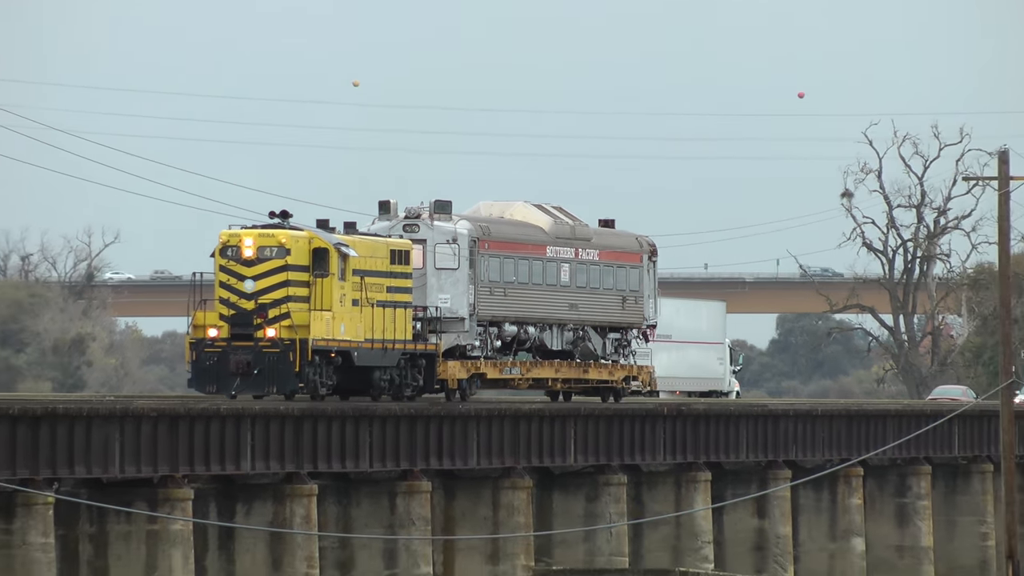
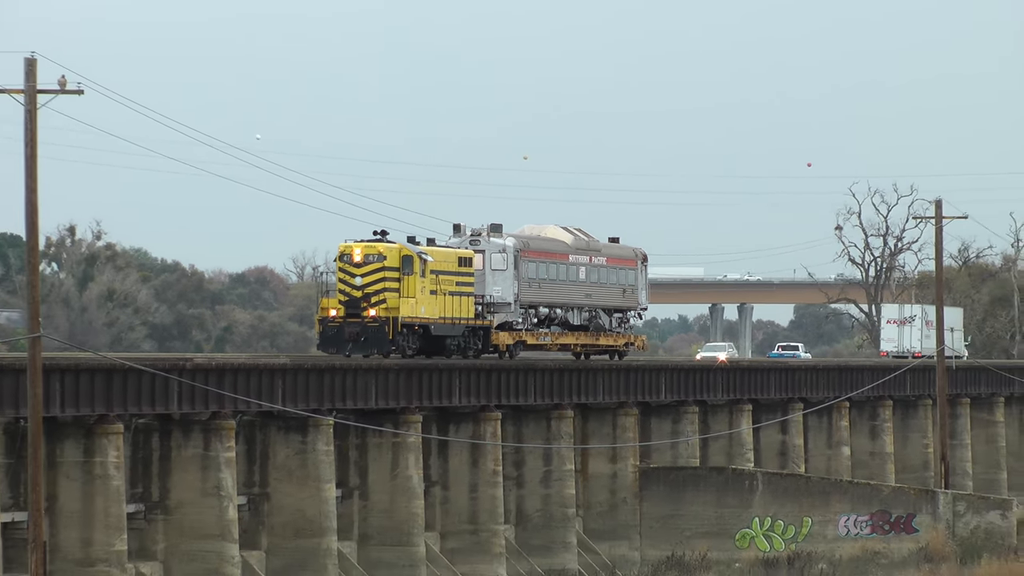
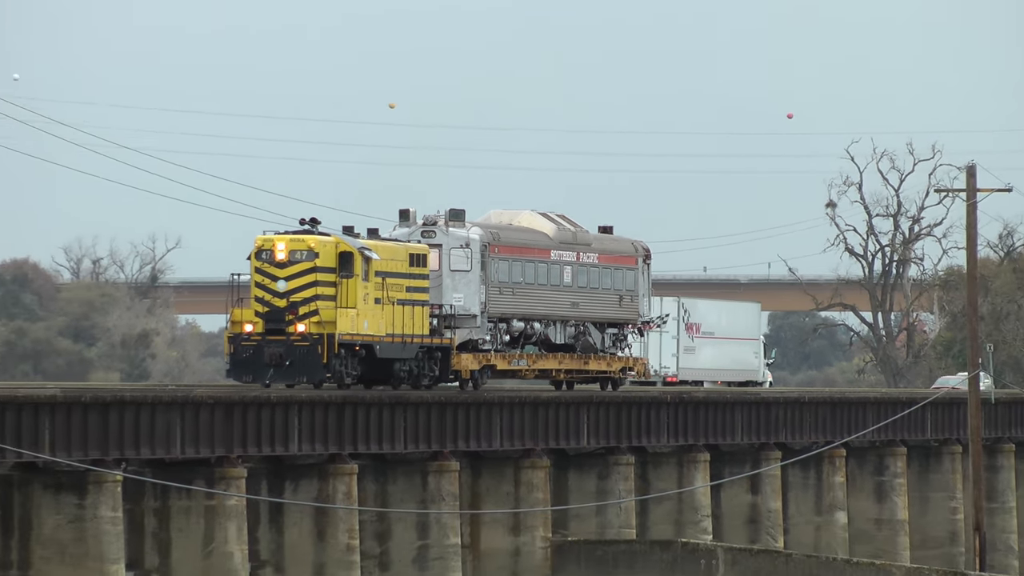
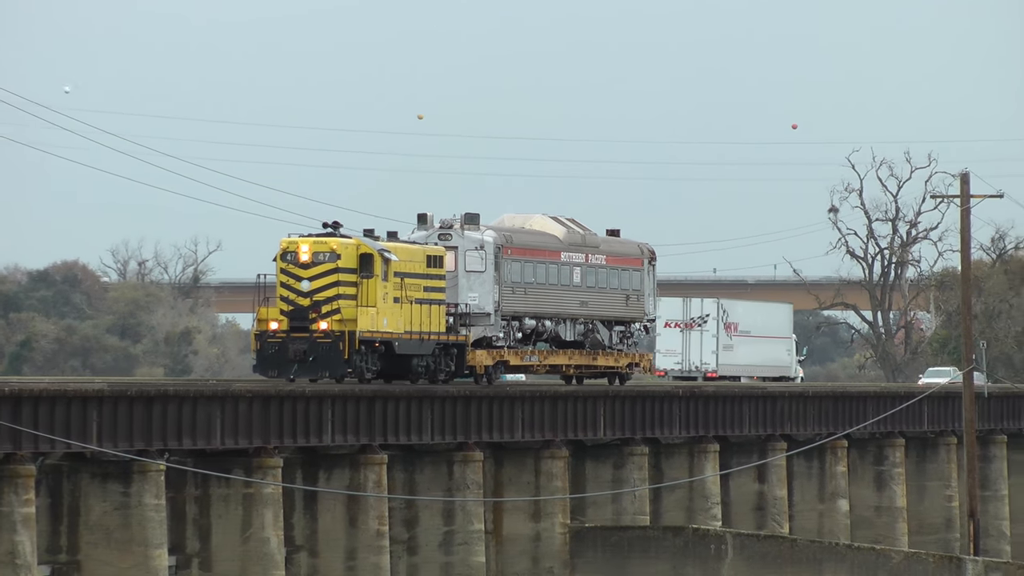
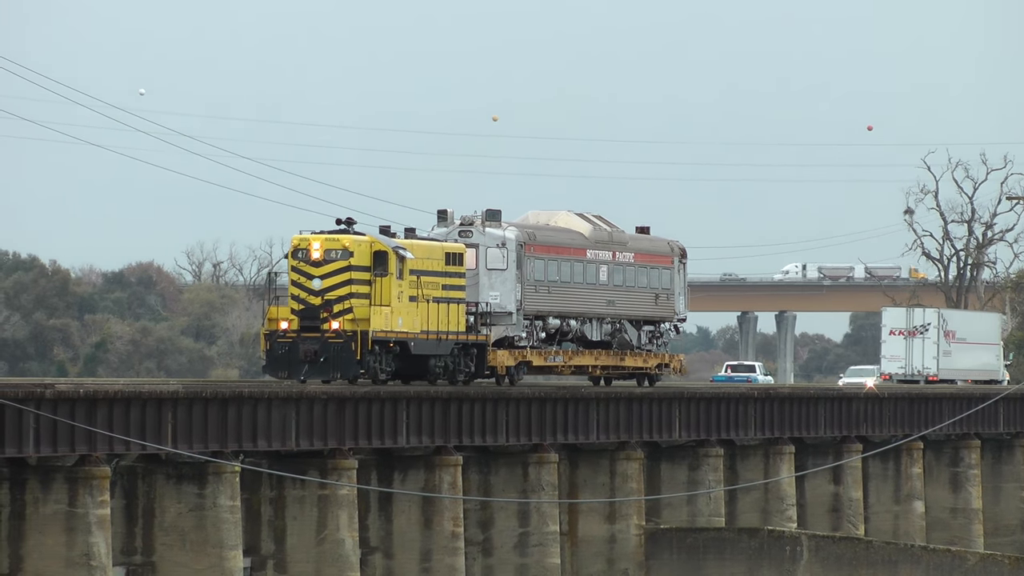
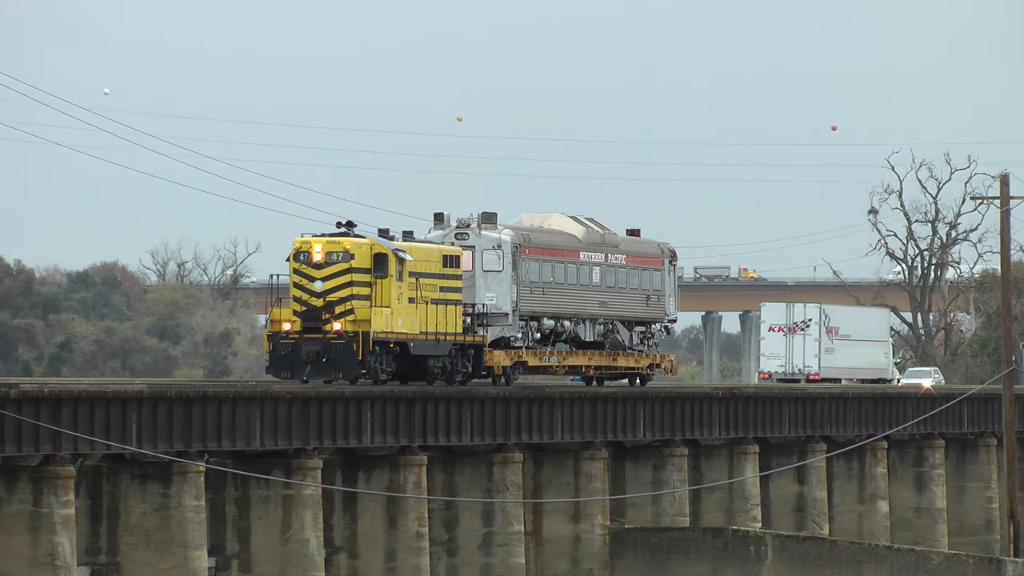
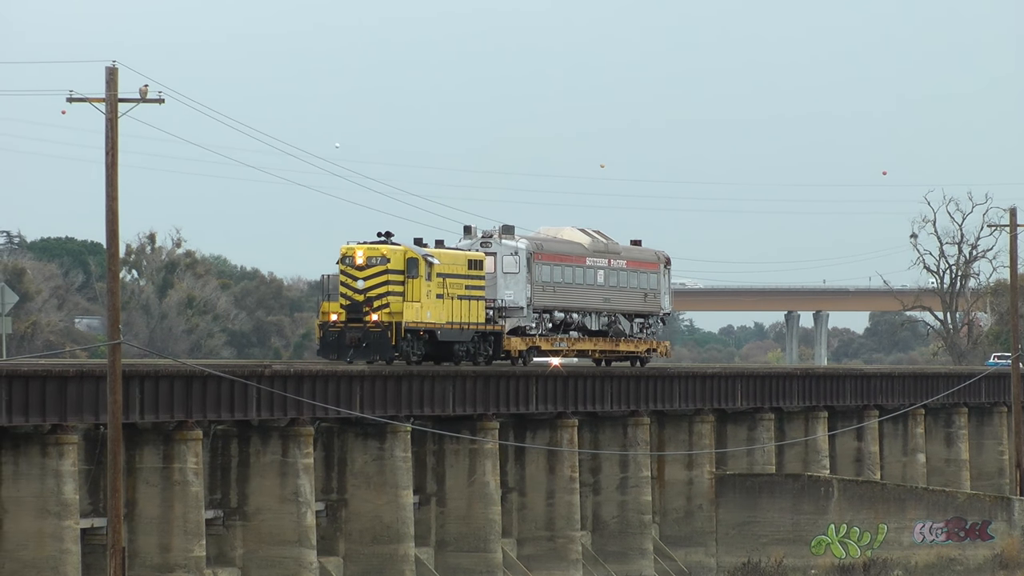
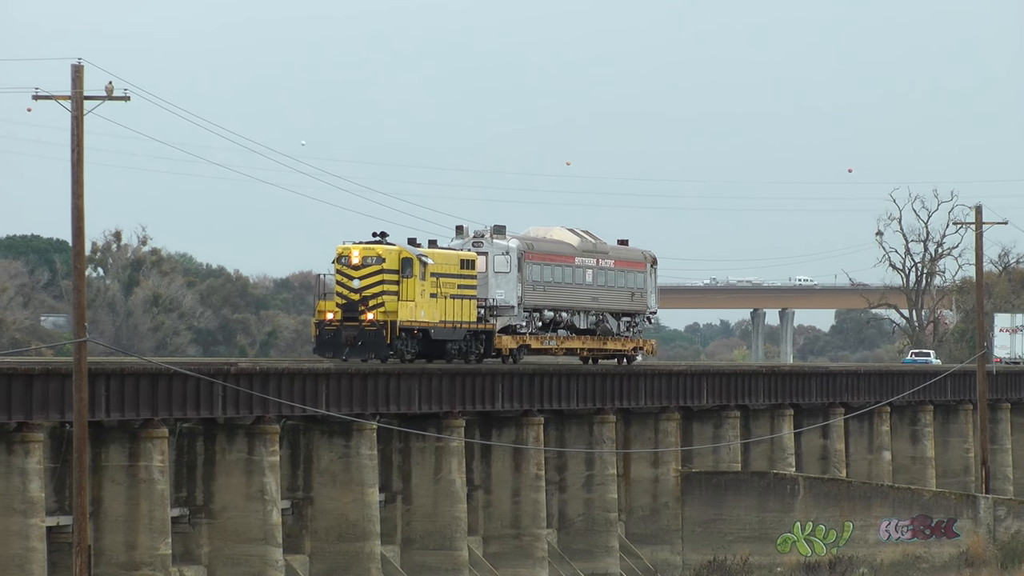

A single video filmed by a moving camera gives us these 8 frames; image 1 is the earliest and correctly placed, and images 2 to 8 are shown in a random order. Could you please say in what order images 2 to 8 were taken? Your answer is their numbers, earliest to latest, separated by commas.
3, 4, 6, 5, 2, 8, 7
